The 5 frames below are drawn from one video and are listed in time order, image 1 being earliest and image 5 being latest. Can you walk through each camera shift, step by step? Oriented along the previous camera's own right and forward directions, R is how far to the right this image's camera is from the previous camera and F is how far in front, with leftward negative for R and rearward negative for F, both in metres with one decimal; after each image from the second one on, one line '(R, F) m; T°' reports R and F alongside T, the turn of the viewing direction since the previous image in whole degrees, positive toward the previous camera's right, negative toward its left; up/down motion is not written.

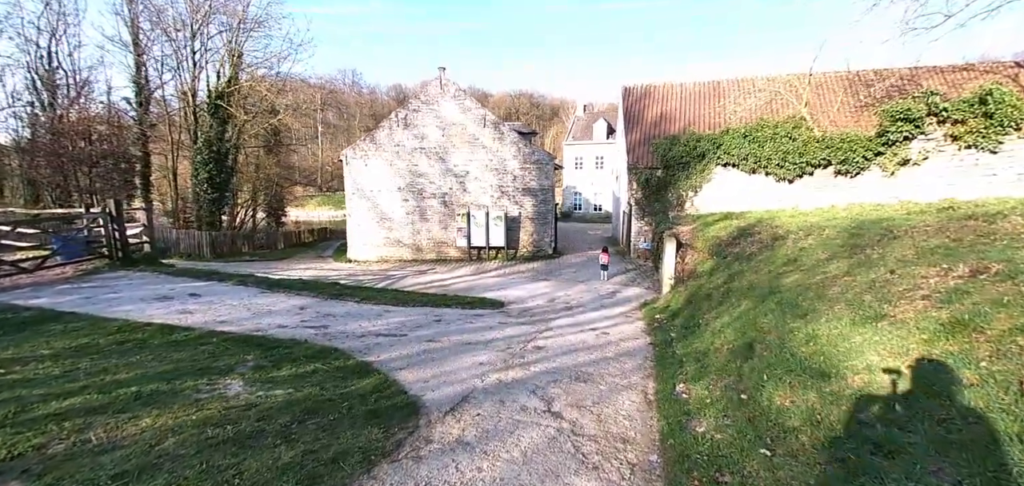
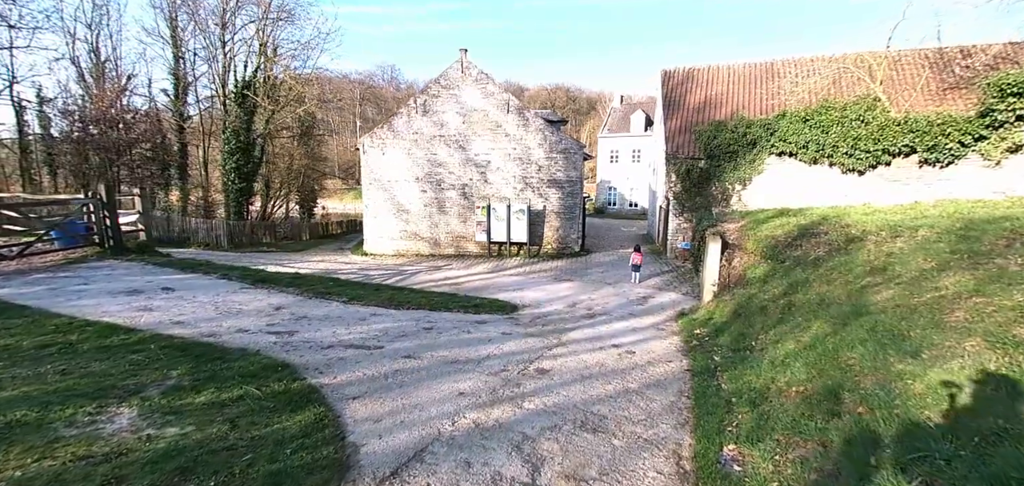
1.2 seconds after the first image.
(+0.5, +1.6) m; -4°
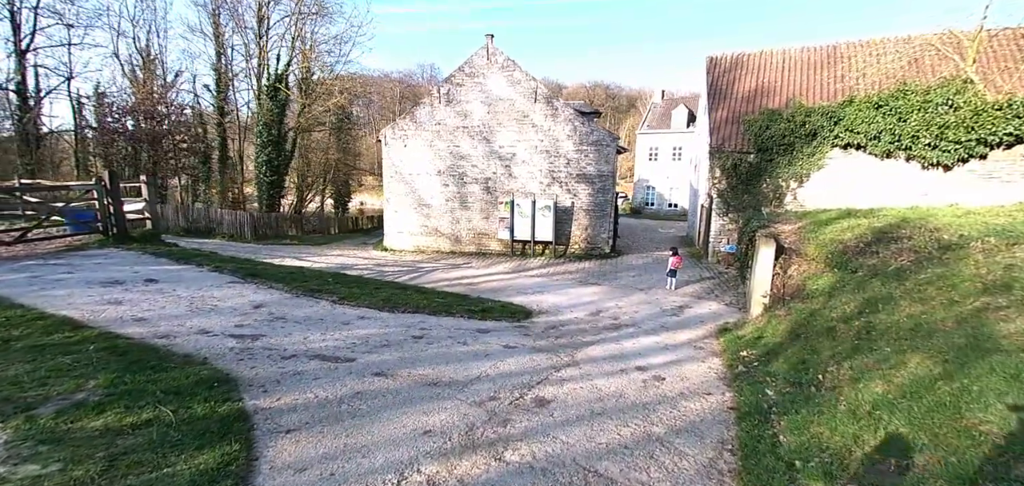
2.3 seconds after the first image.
(+0.4, +1.3) m; -4°
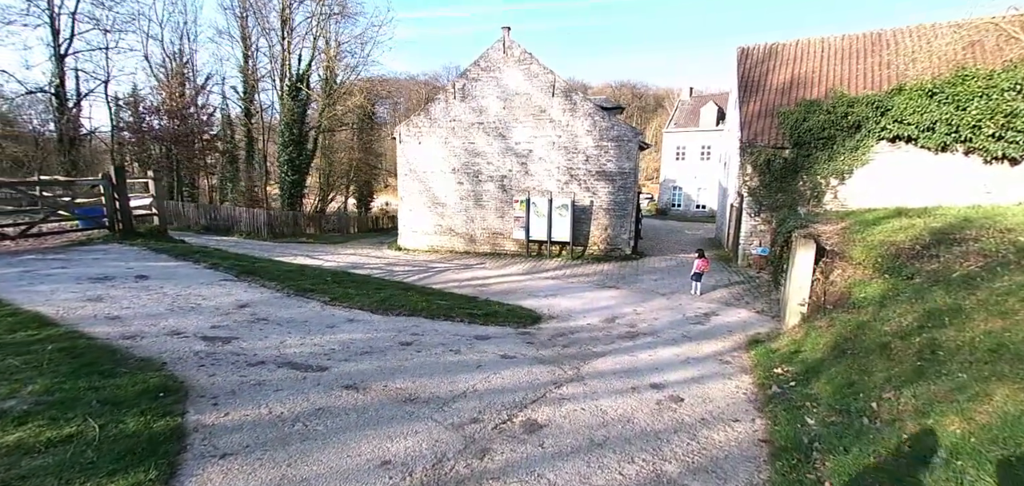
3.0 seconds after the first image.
(+0.3, +0.7) m; -3°
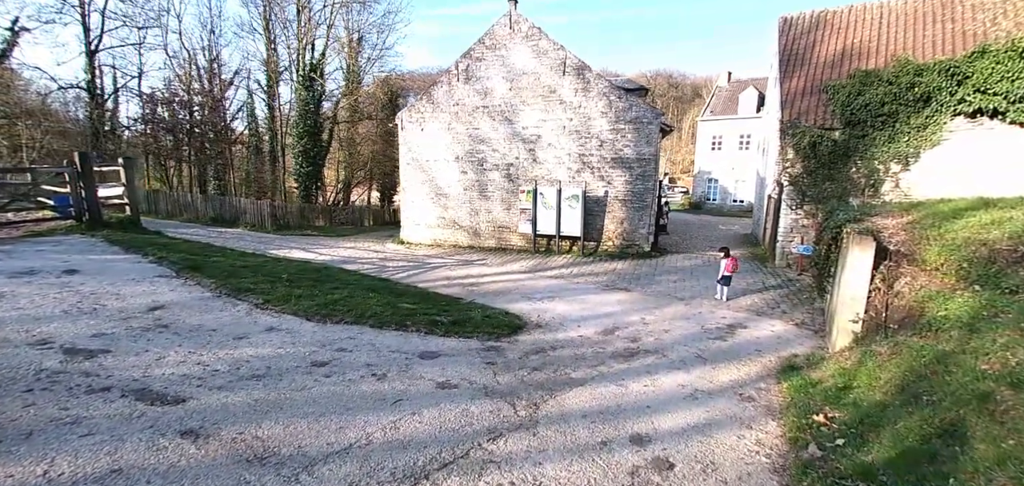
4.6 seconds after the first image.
(+0.9, +1.5) m; -4°
